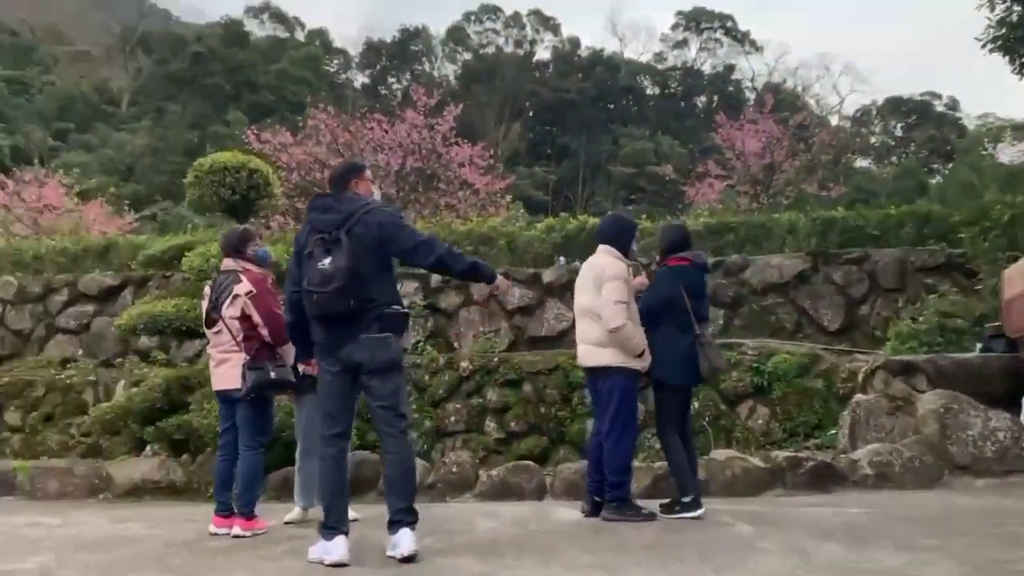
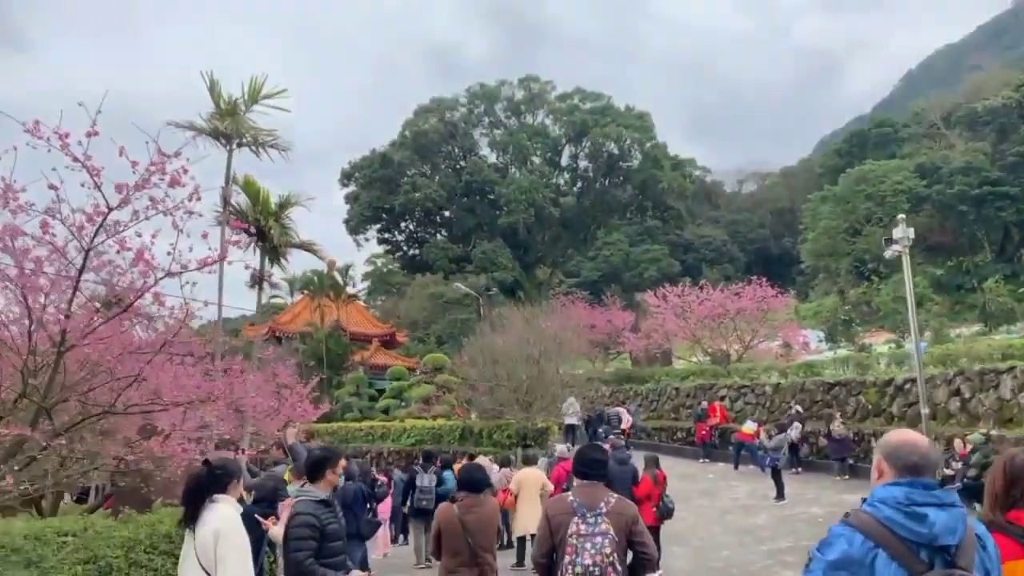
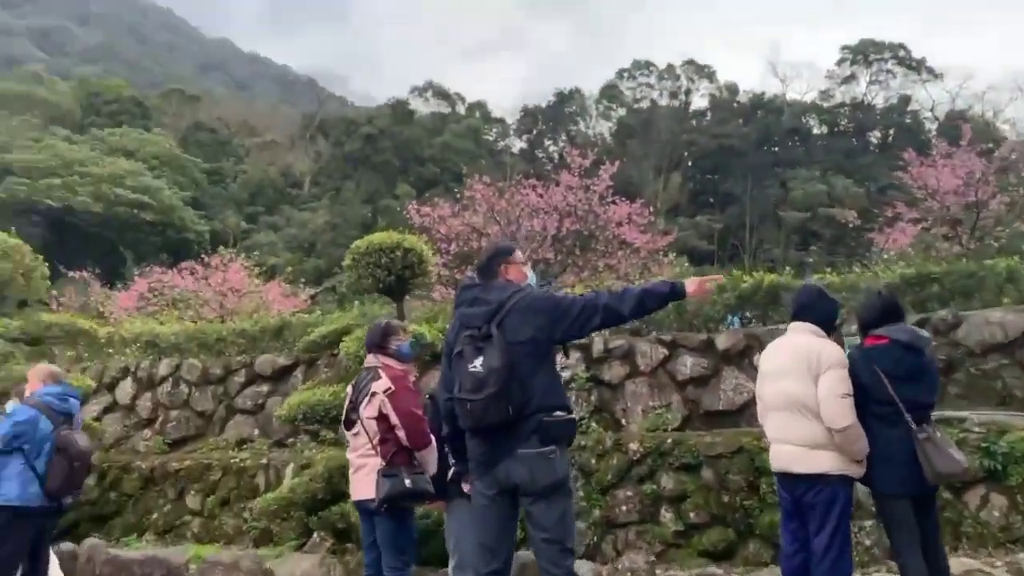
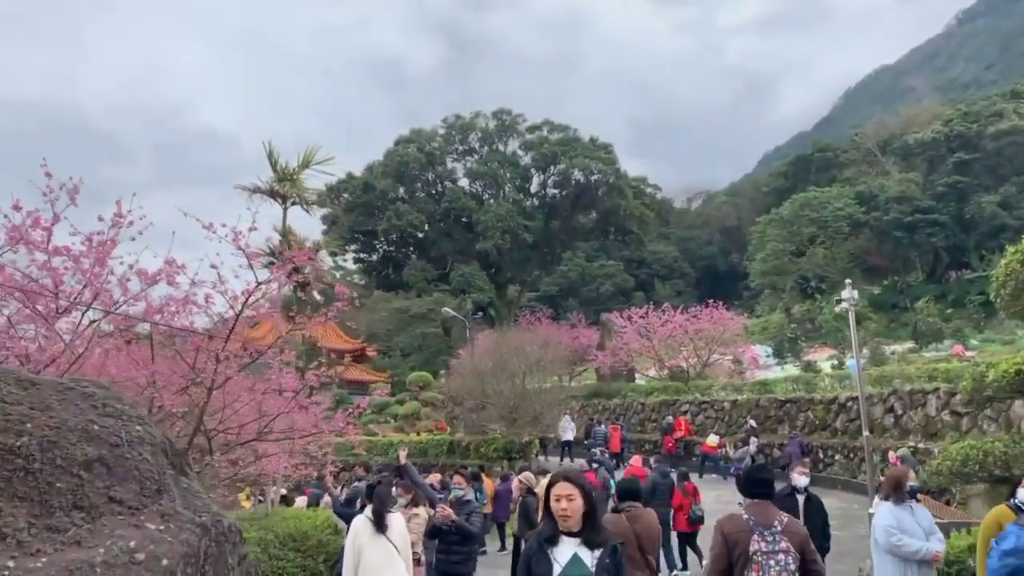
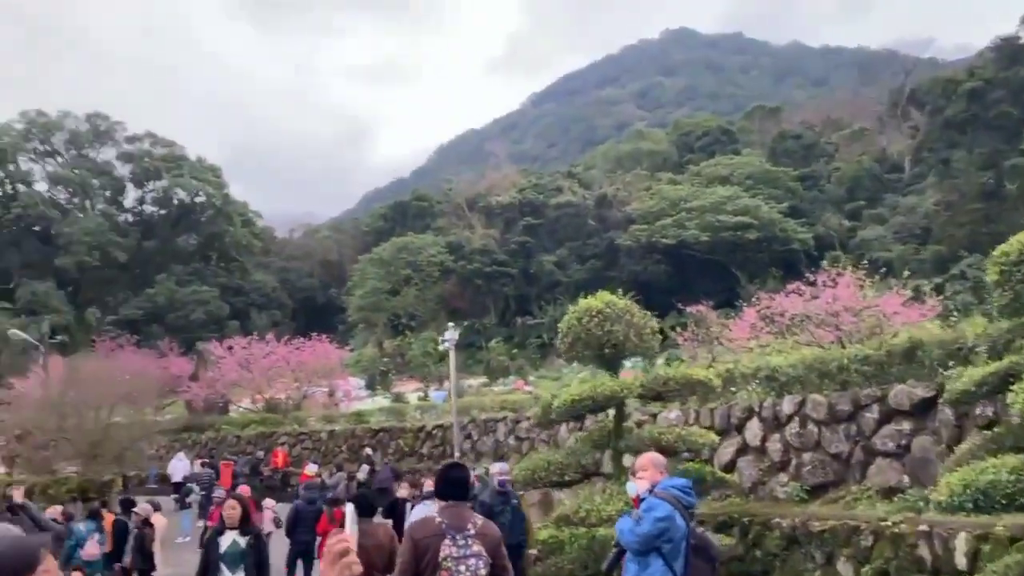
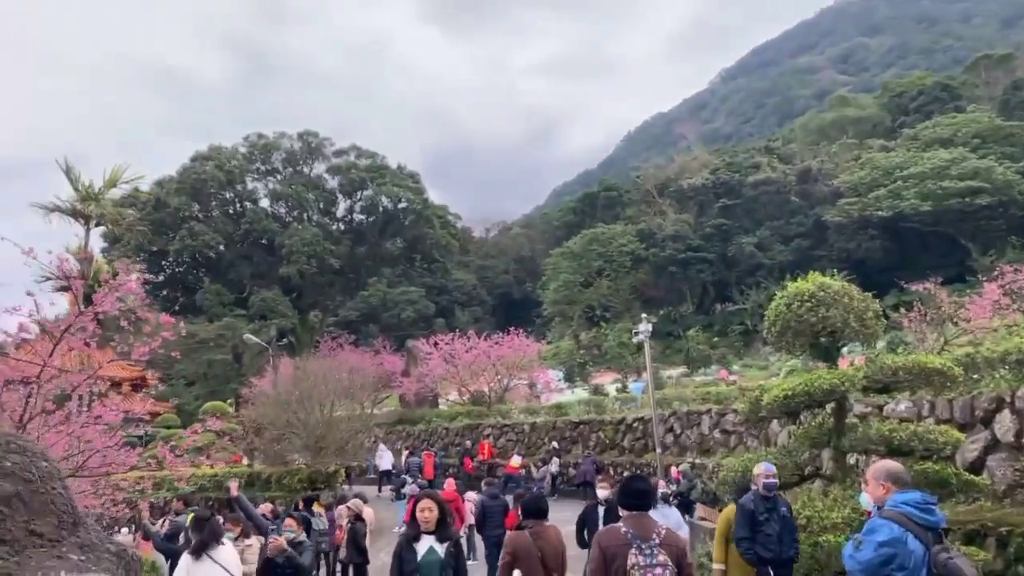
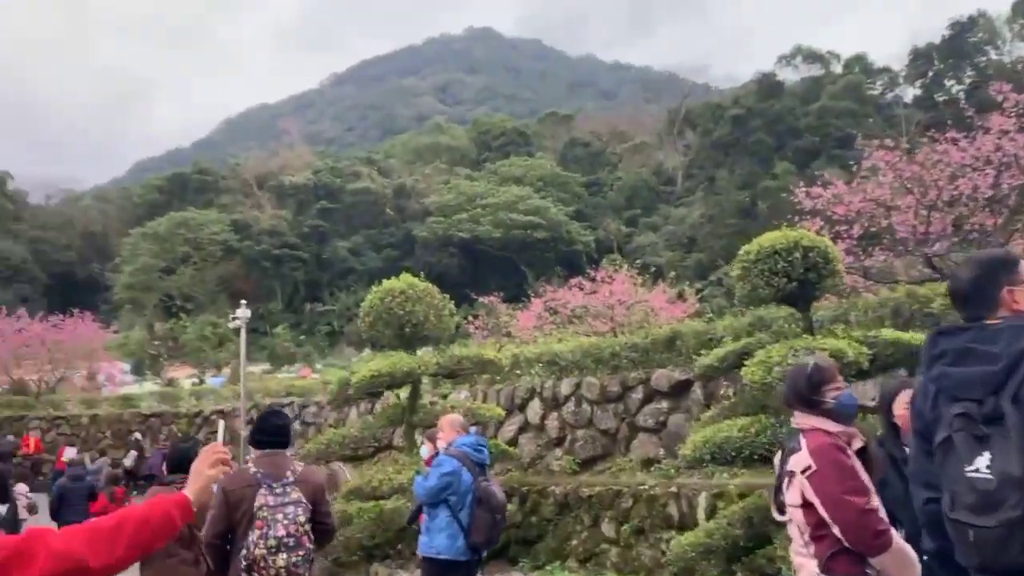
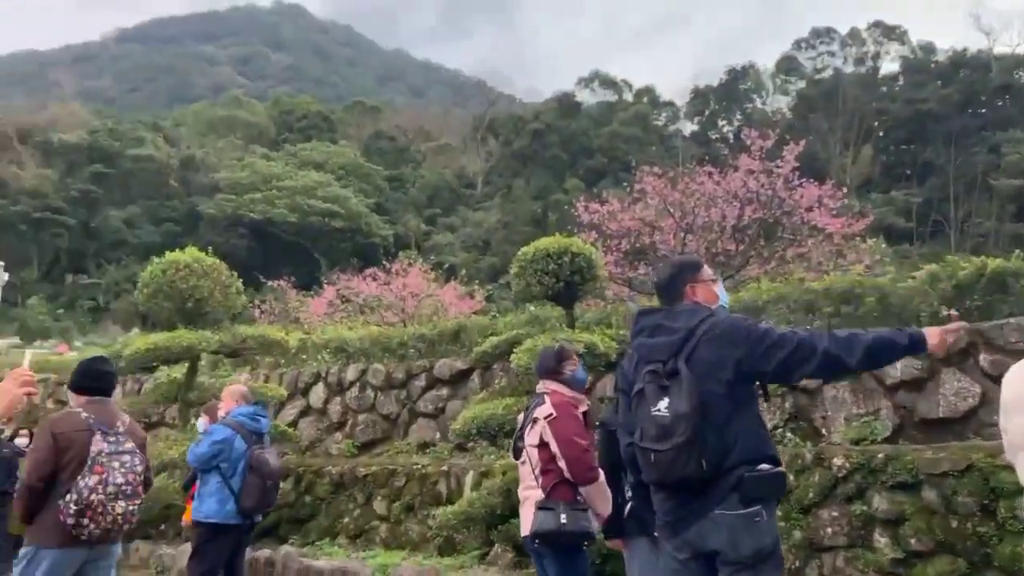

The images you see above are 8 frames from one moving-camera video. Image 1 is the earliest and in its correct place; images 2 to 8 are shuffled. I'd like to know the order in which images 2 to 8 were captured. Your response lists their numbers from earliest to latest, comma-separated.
3, 8, 7, 5, 6, 4, 2
